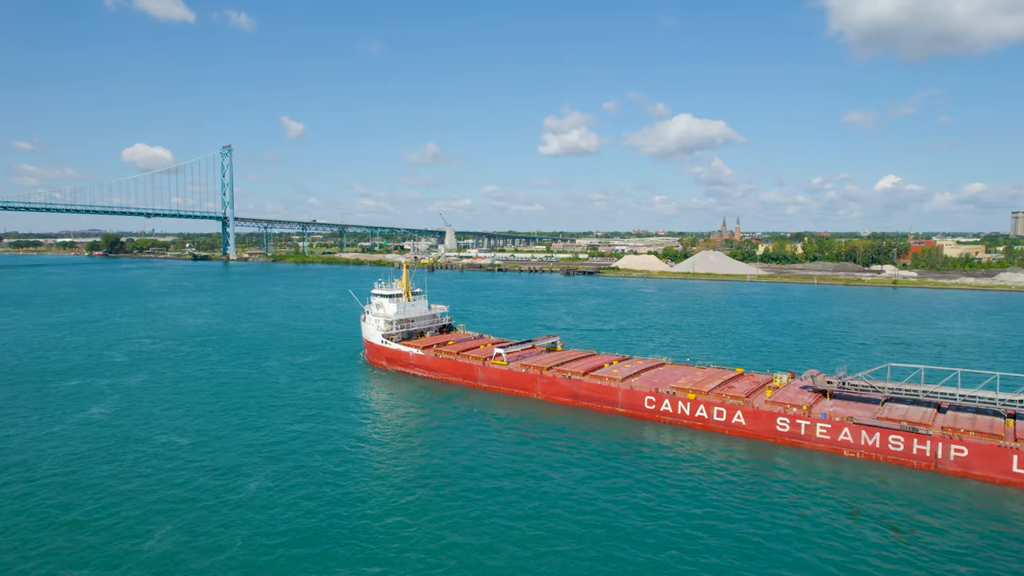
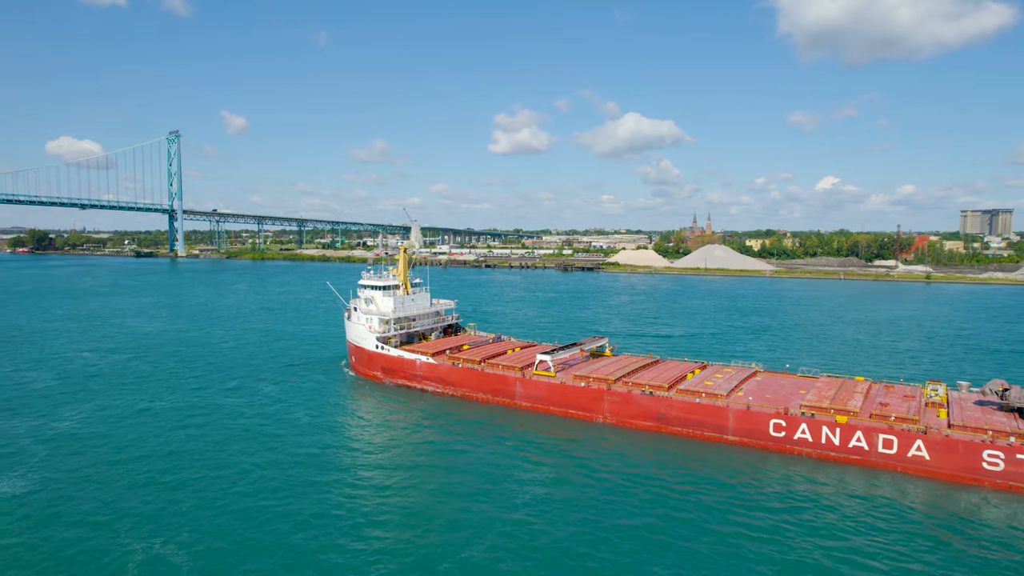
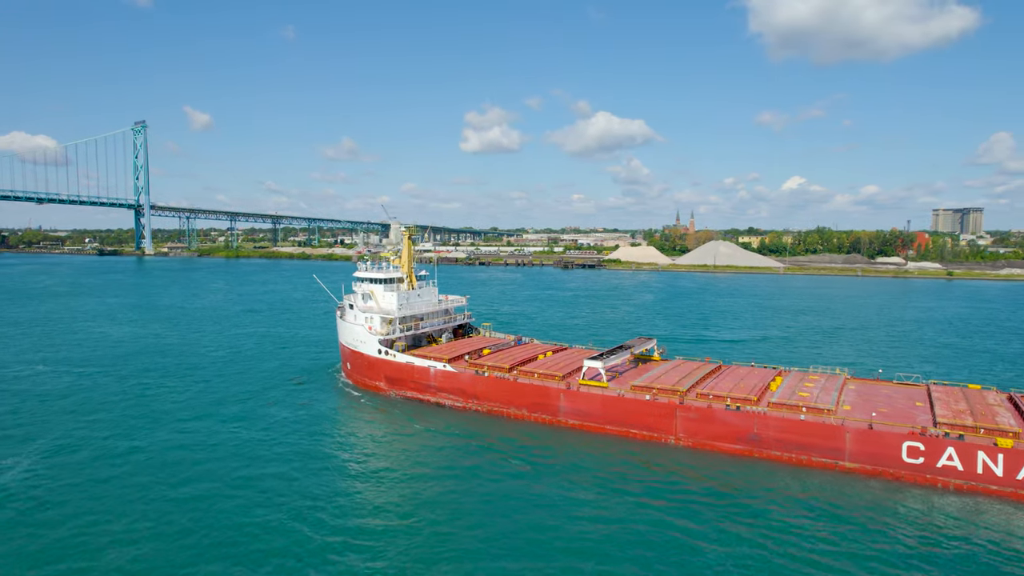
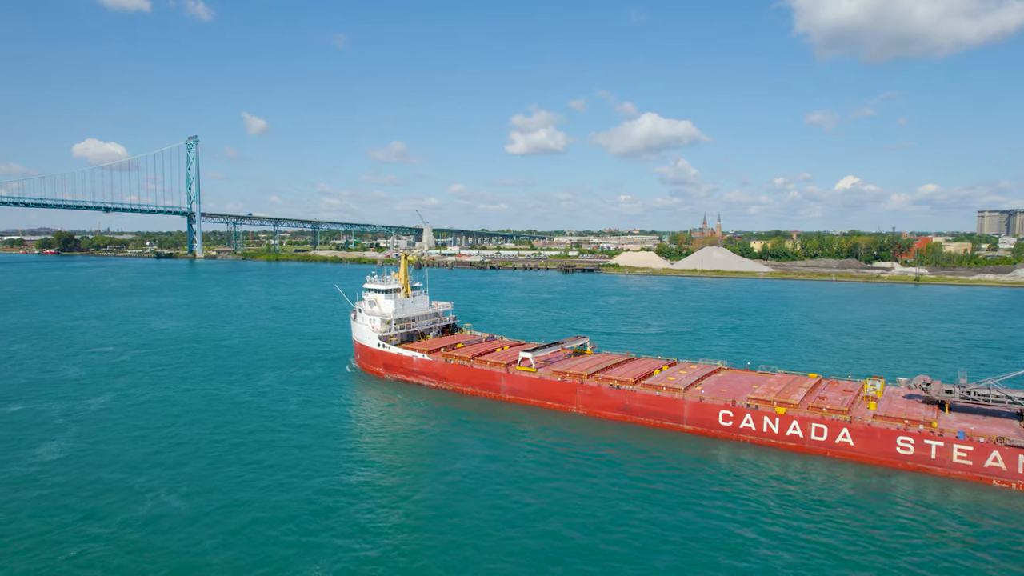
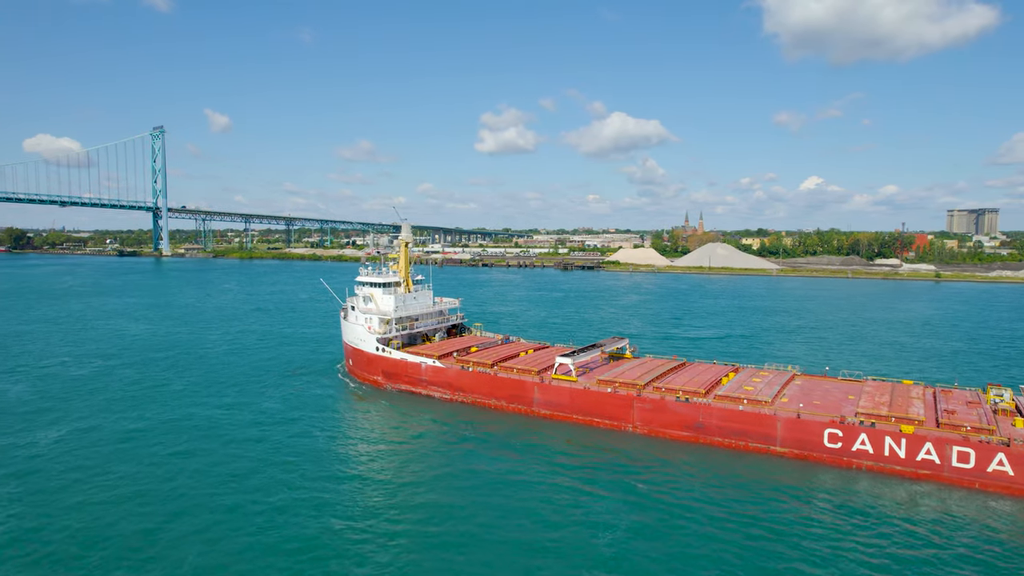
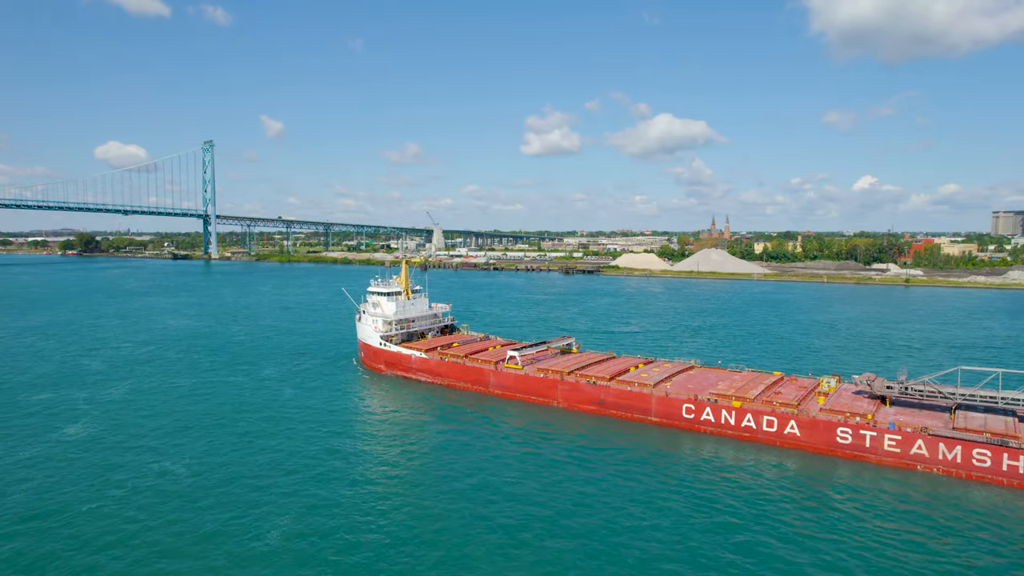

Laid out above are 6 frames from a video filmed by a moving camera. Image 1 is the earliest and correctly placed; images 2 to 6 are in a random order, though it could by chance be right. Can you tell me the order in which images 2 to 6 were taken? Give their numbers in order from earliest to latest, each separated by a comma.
6, 4, 2, 5, 3
